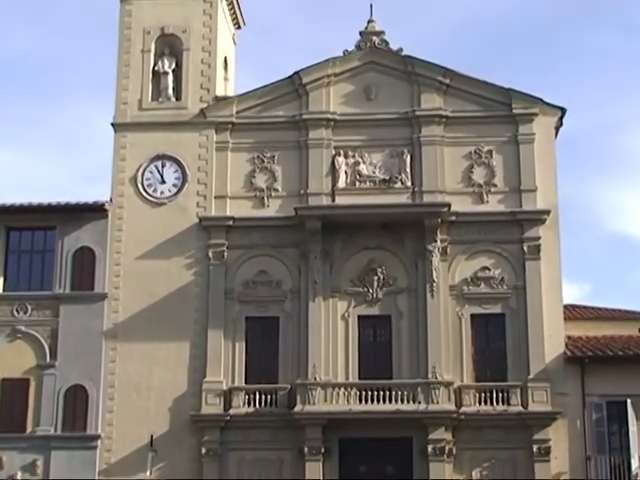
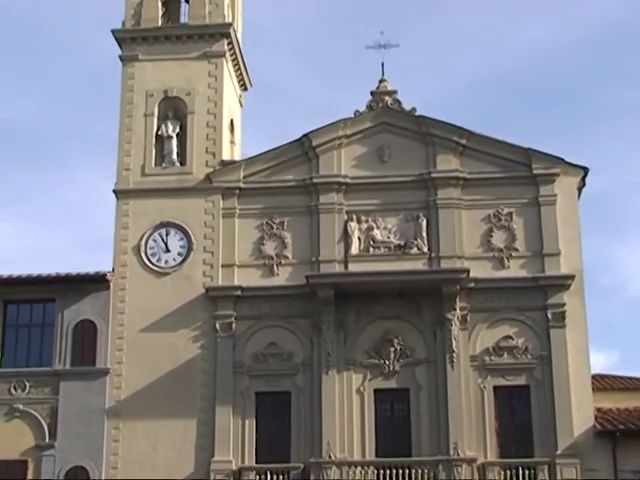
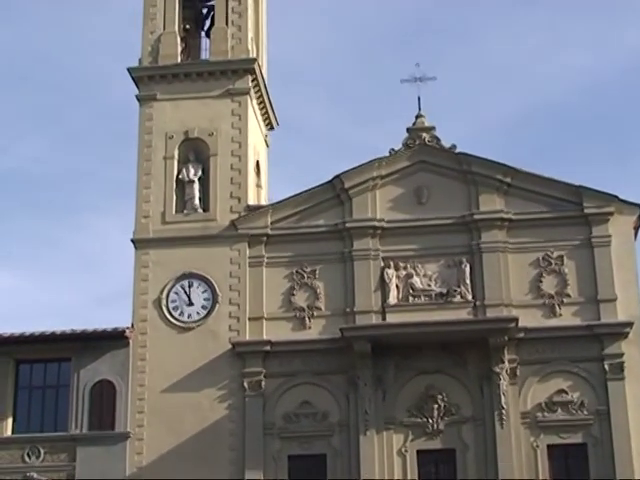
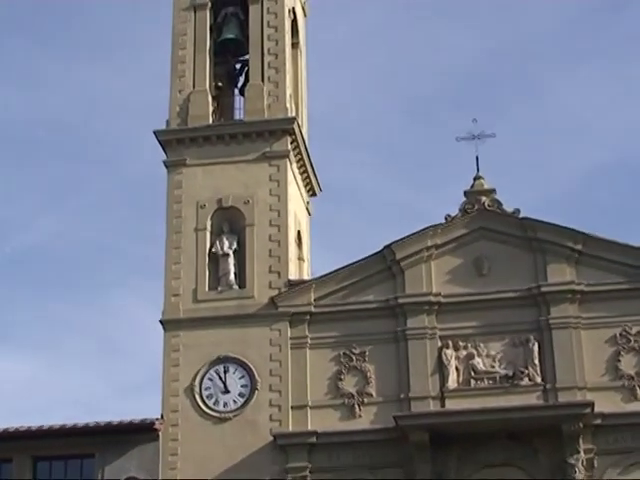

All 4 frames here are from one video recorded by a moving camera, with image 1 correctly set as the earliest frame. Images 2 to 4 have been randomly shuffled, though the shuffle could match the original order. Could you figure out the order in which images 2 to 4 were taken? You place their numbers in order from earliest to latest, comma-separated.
2, 3, 4
